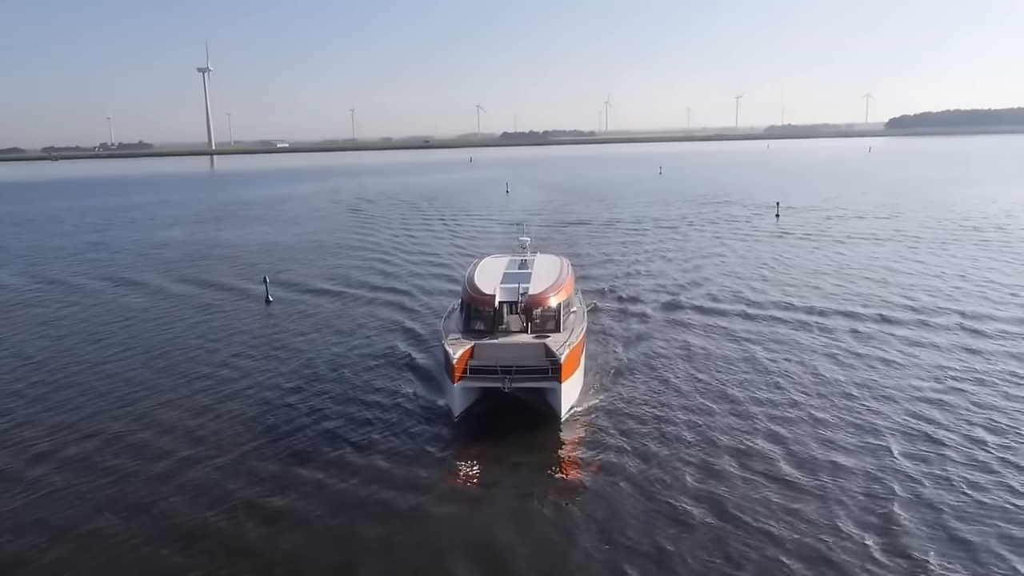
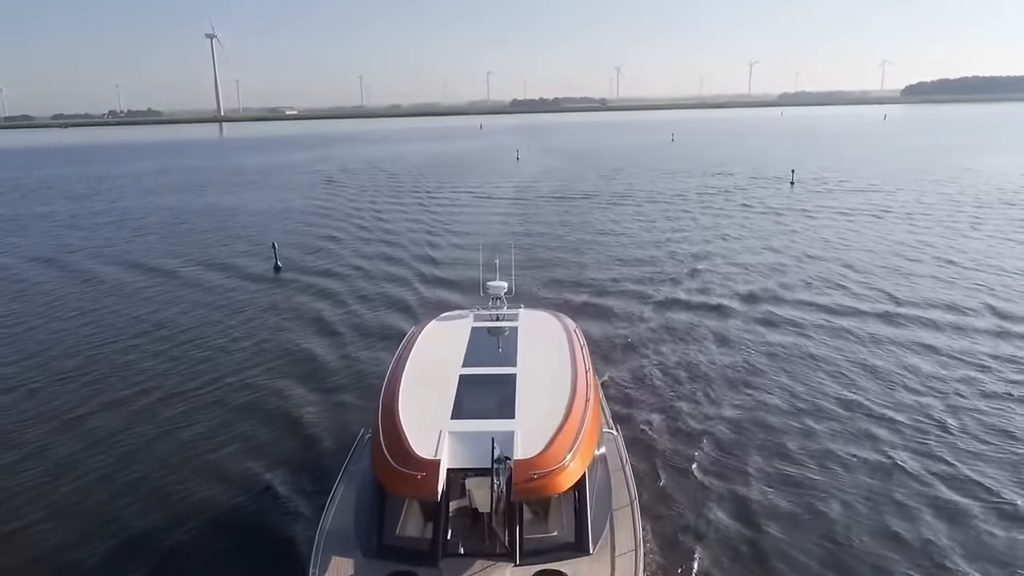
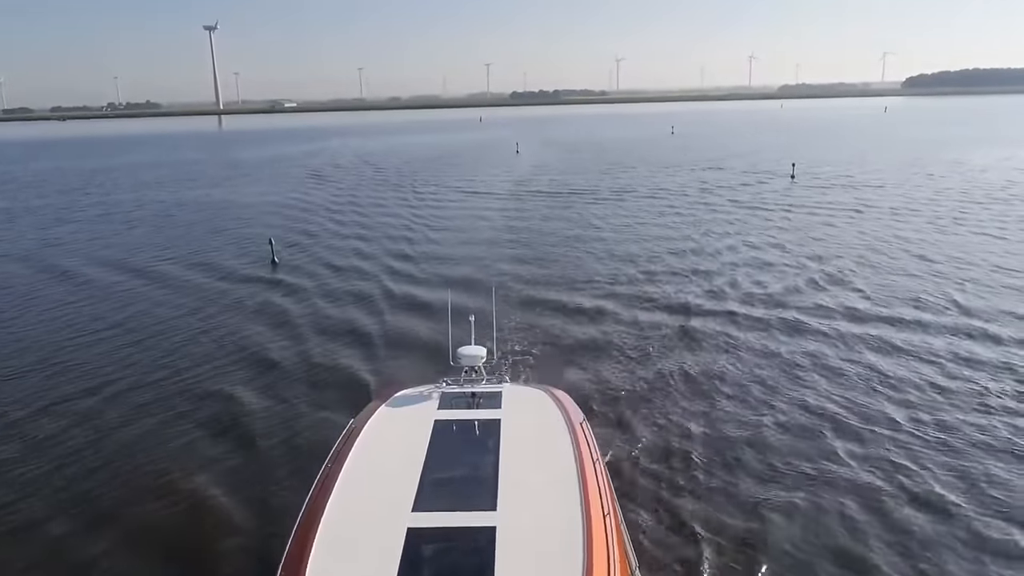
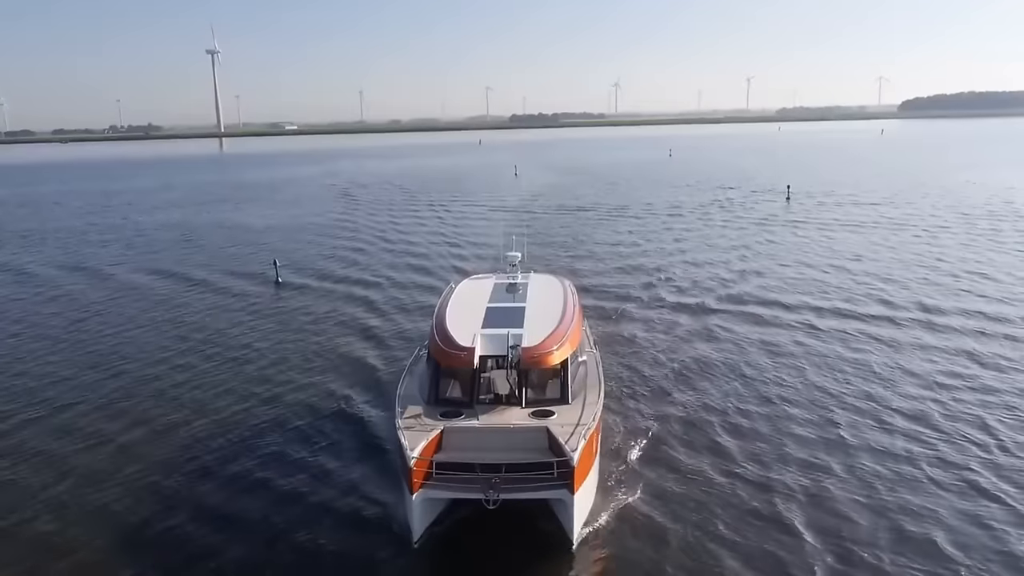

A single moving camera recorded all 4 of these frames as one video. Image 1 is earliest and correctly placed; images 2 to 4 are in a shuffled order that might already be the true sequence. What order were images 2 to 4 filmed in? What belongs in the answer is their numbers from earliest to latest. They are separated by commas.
4, 2, 3
